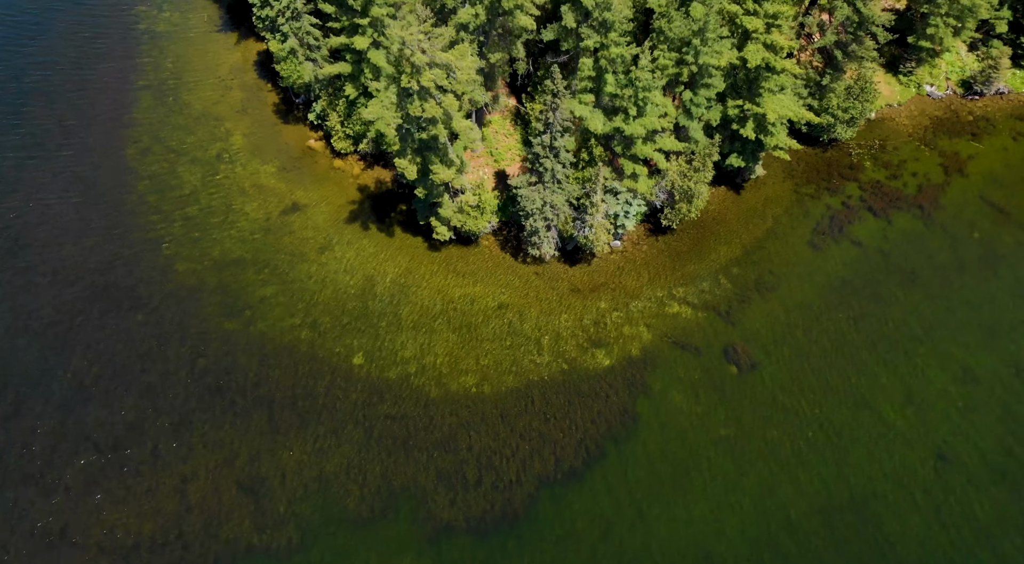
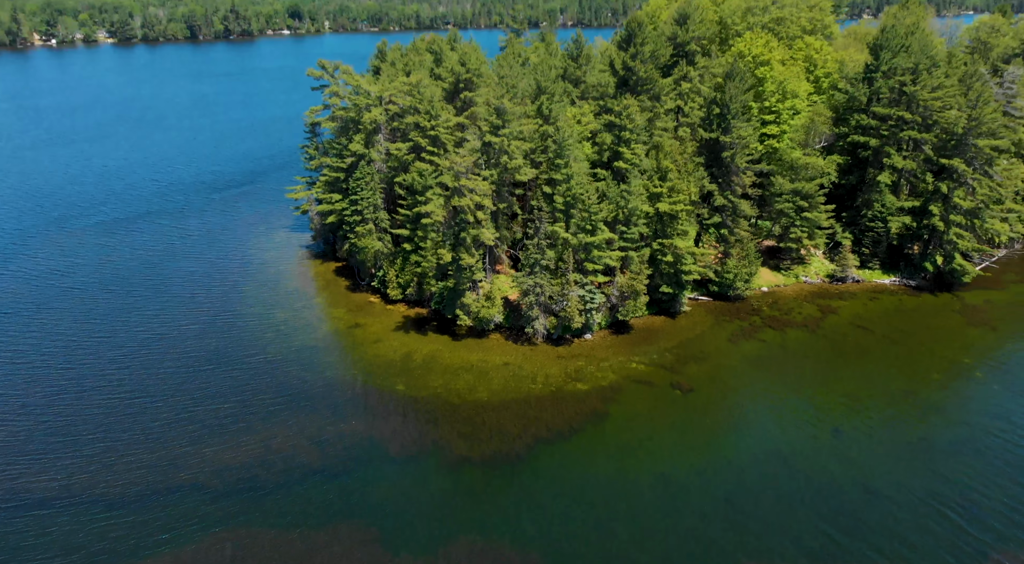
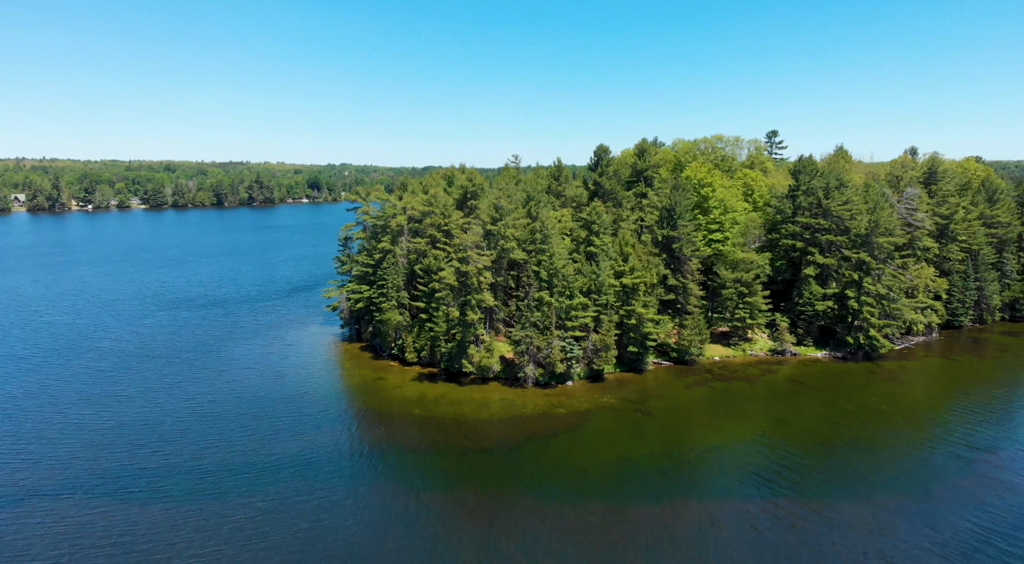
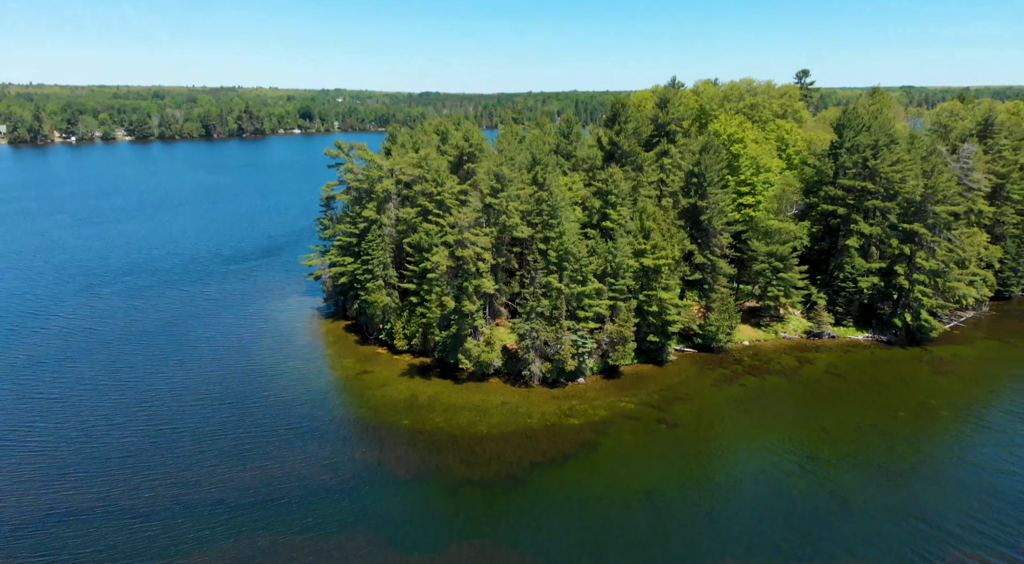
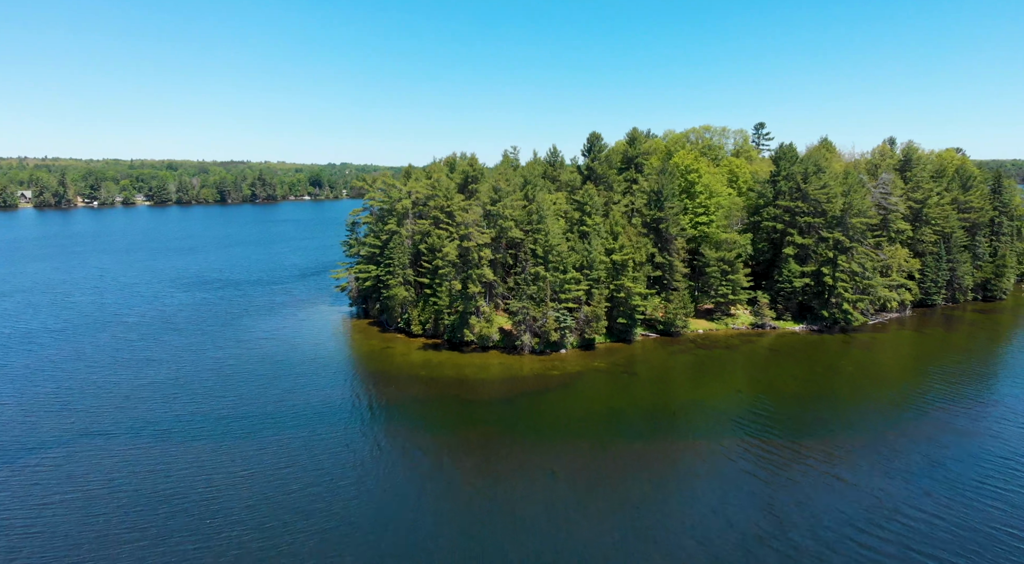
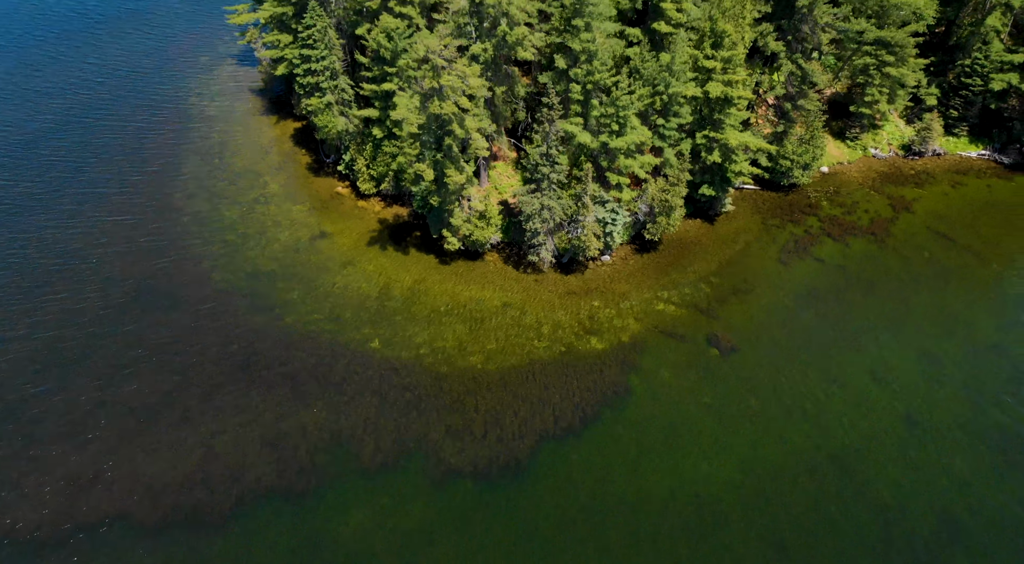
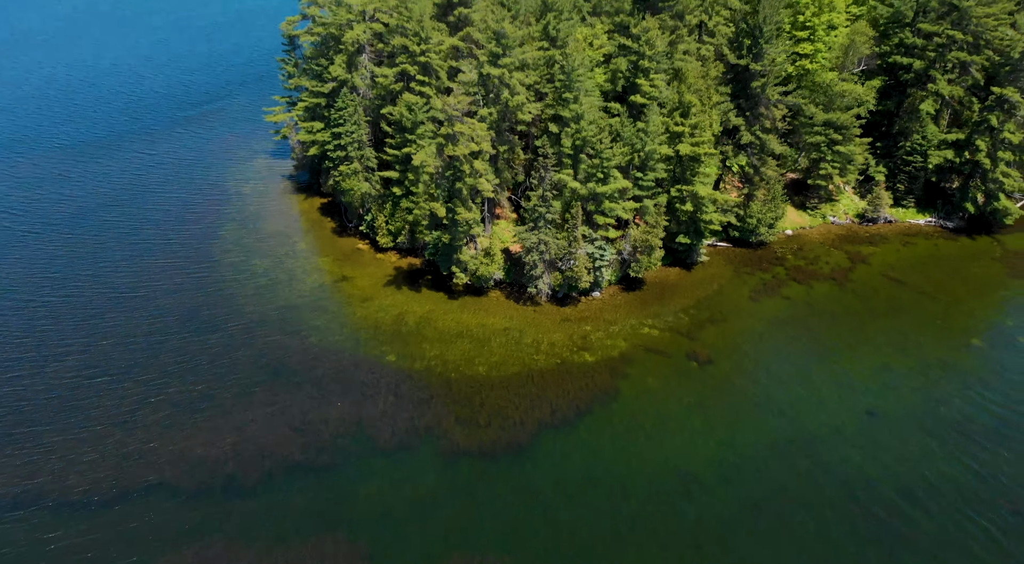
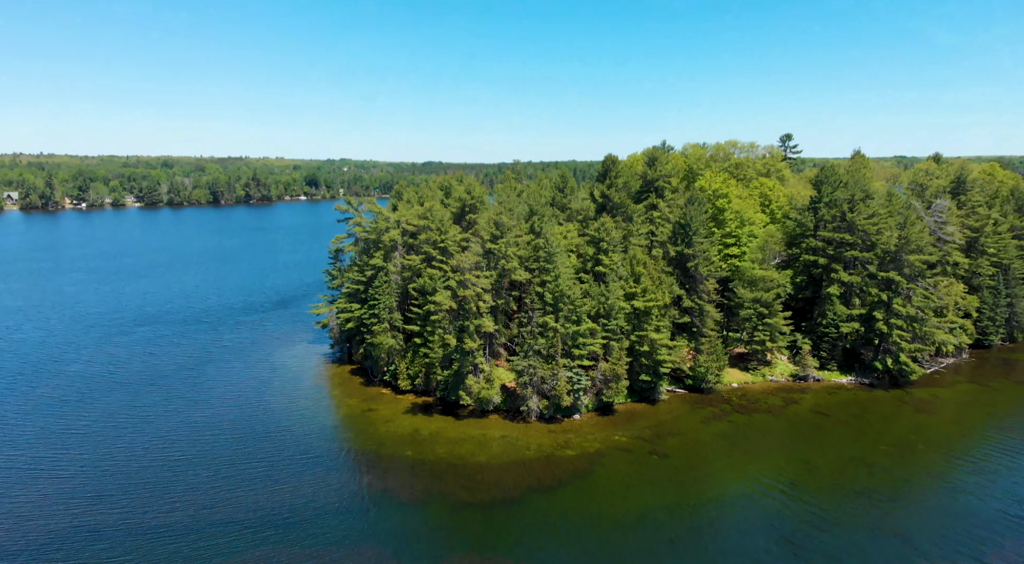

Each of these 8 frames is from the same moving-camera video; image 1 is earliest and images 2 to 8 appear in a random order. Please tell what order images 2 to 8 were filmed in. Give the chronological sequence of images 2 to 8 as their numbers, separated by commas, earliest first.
6, 7, 2, 4, 8, 3, 5
